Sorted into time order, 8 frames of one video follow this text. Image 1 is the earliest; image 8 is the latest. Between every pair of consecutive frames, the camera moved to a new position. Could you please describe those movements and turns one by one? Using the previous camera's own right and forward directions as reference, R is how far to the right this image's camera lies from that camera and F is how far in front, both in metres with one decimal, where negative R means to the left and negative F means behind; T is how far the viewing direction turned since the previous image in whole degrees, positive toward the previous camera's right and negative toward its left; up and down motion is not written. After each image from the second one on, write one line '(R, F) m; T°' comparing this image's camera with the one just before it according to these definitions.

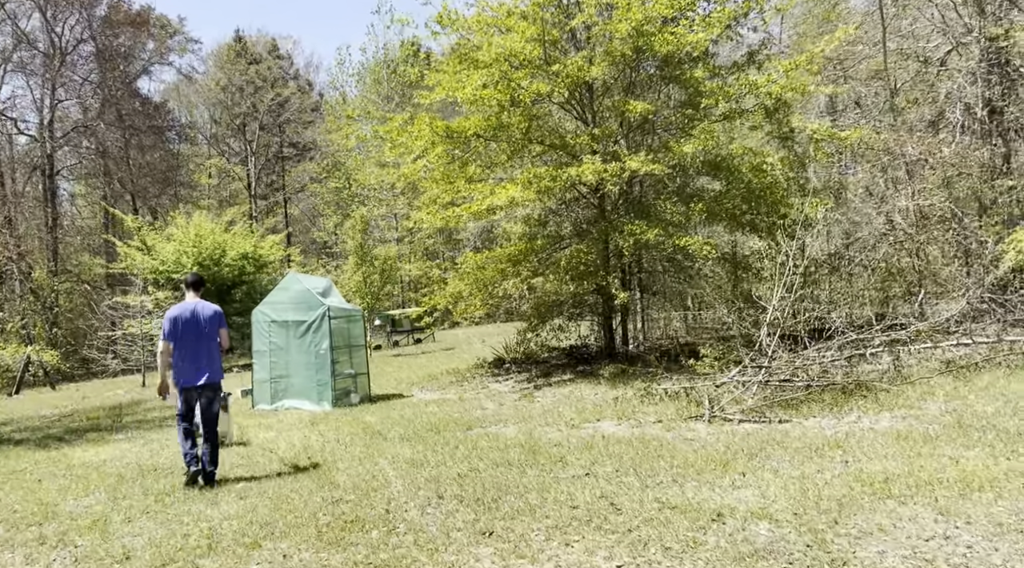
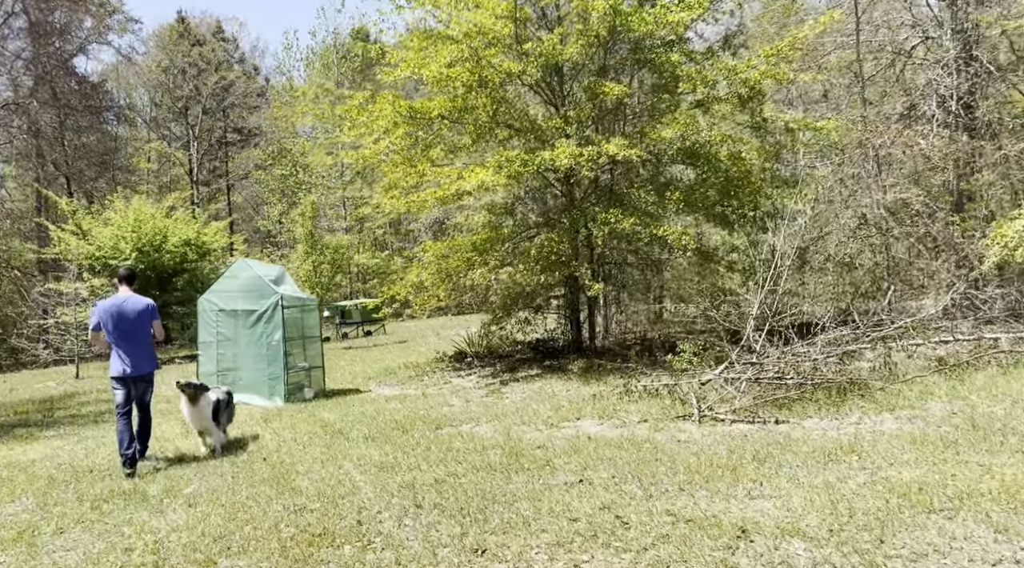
(-0.3, +0.7) m; +3°
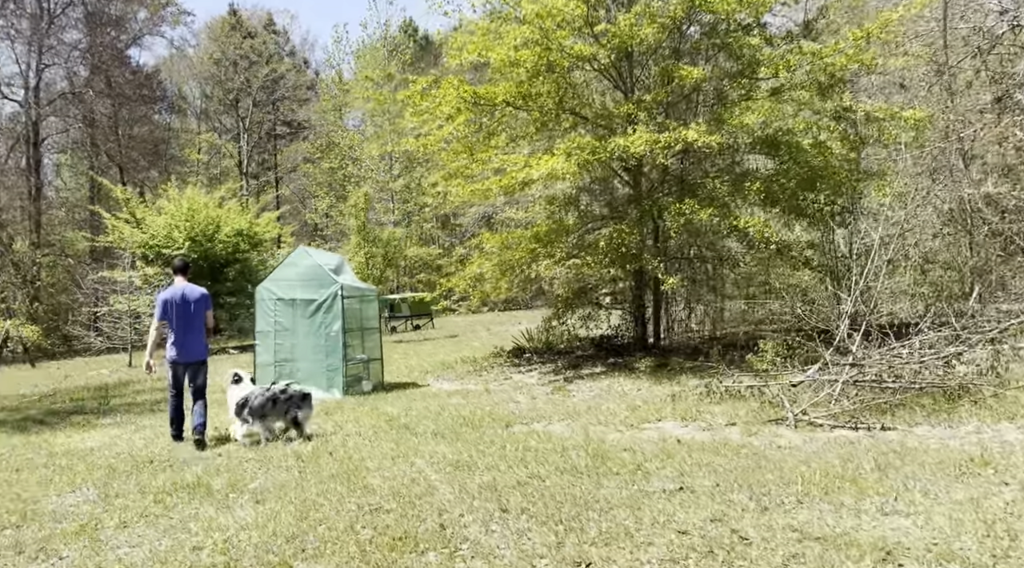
(-0.4, +0.5) m; -3°
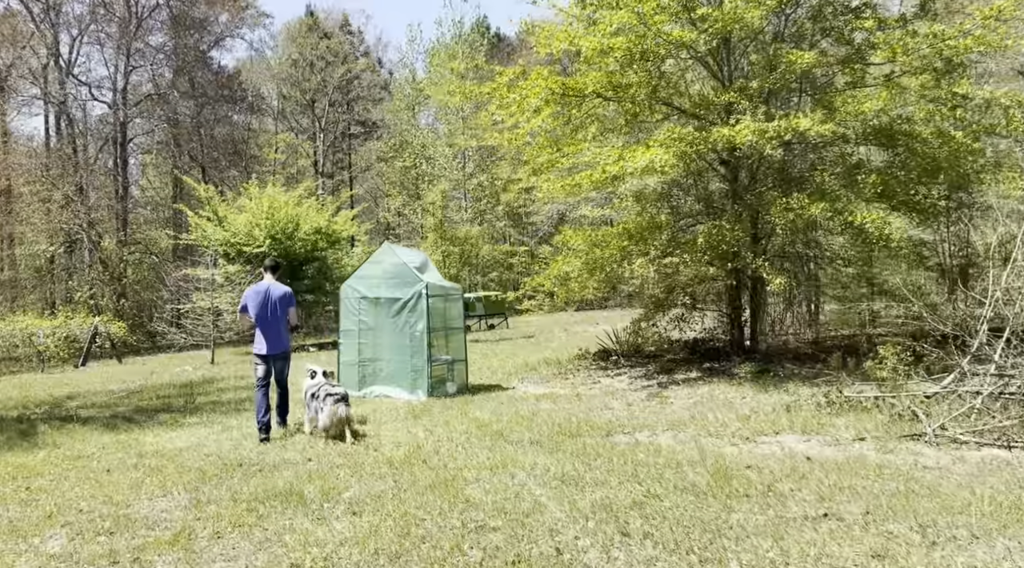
(-0.3, +0.5) m; -4°
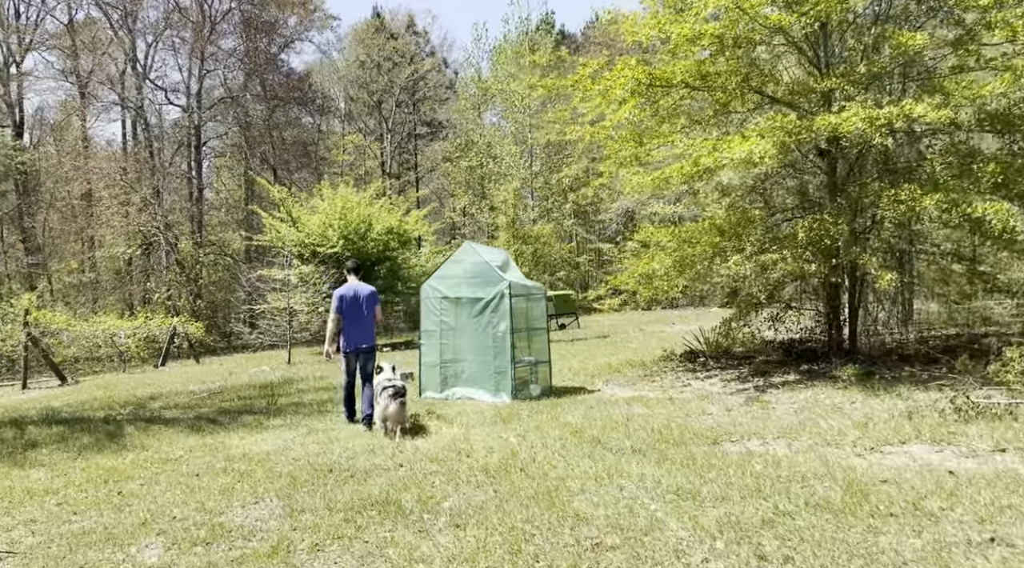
(-0.3, +0.4) m; -4°
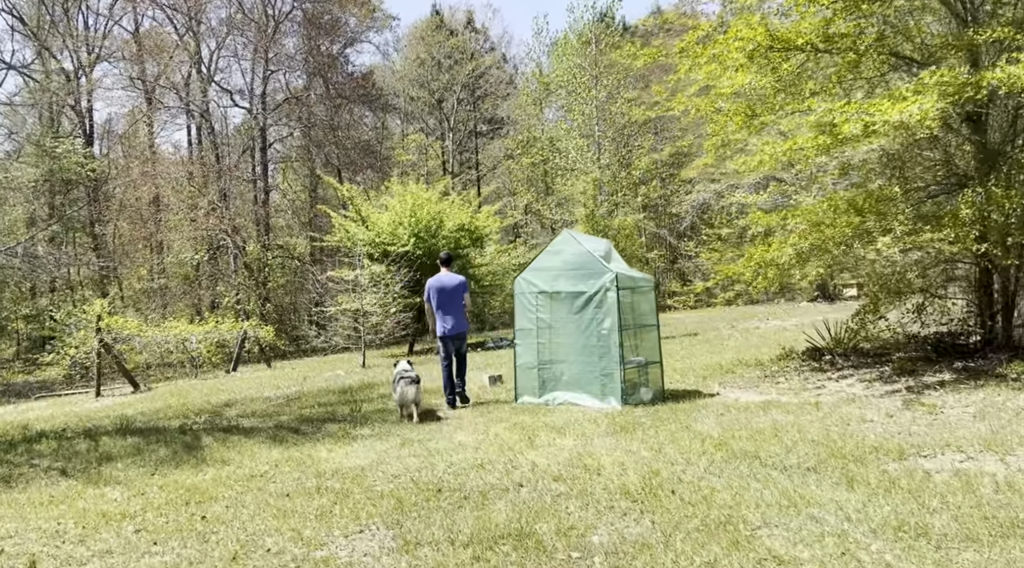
(-0.6, +1.3) m; -3°
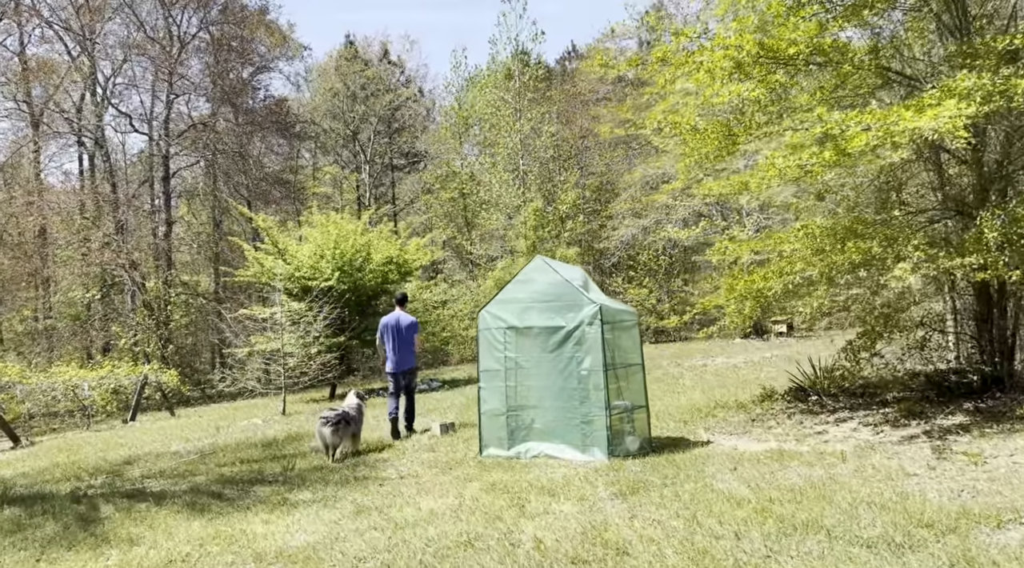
(-0.7, +1.6) m; +6°
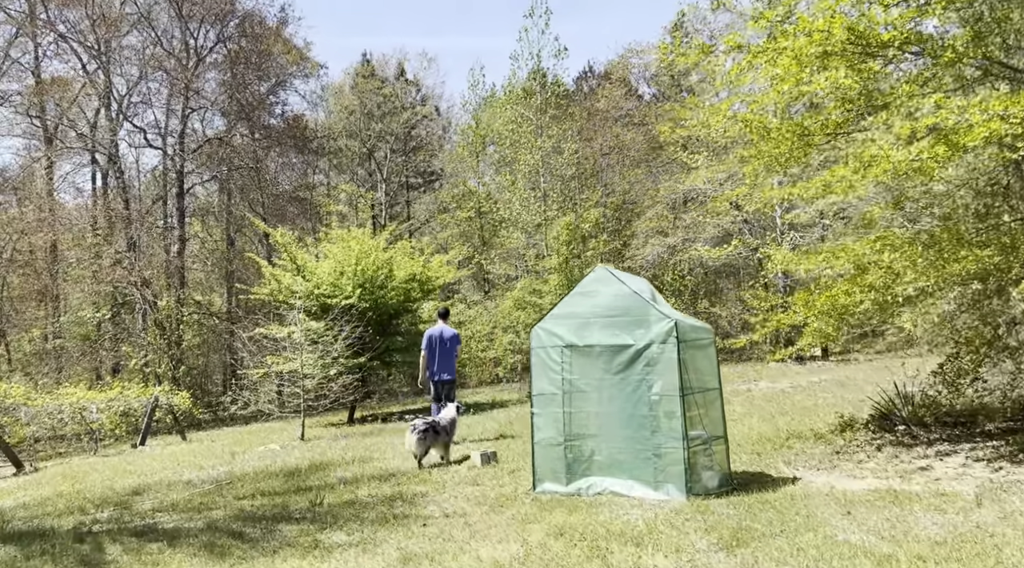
(-0.5, +1.2) m; -1°
